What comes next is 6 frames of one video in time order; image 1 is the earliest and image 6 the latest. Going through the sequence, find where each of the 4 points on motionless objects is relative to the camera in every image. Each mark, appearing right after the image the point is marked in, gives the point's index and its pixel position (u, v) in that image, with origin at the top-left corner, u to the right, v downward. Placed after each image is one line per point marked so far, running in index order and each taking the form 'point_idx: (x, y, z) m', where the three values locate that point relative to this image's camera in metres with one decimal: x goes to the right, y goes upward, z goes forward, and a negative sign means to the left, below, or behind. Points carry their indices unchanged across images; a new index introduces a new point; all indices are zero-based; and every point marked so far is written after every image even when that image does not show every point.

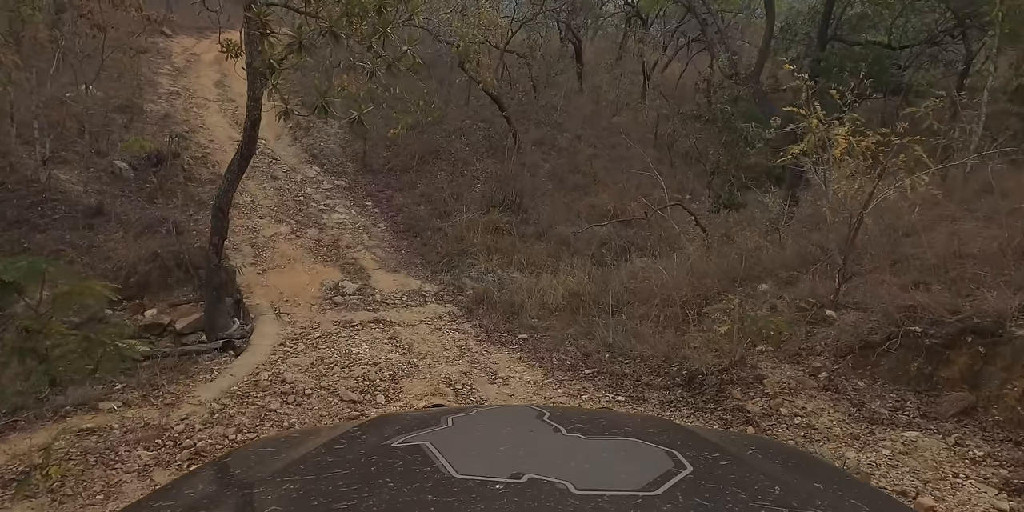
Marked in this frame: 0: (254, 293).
0: (-3.0, -0.4, +6.3) m
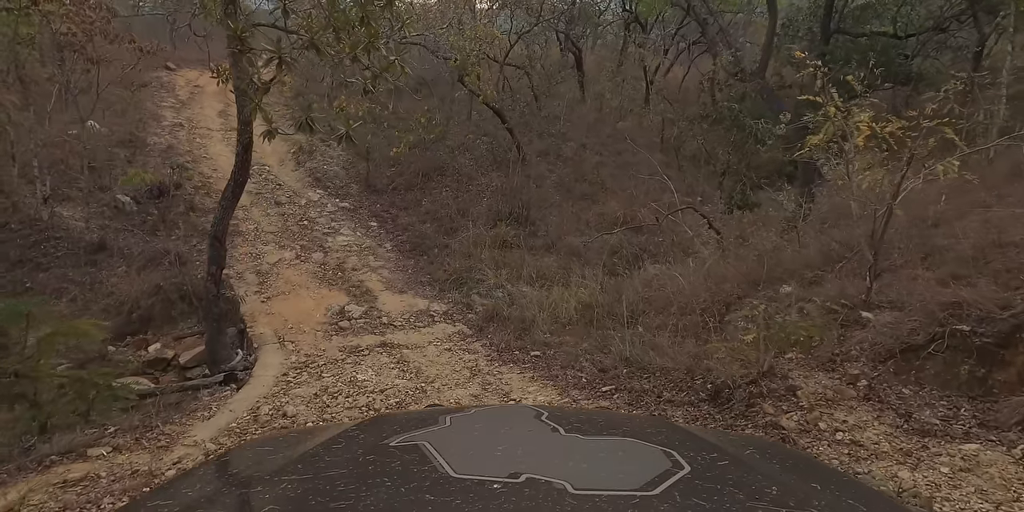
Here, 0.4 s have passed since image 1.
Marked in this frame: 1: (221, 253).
0: (-2.9, -0.8, +6.1) m
1: (-2.6, 0.0, +4.9) m
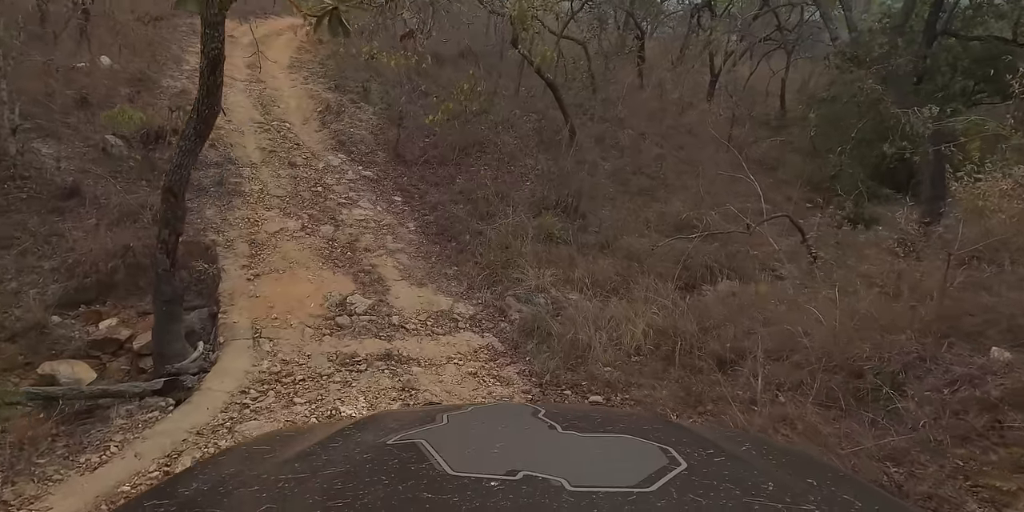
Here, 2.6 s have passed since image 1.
0: (-2.5, -0.4, +4.8) m
1: (-2.2, +0.3, +3.6) m
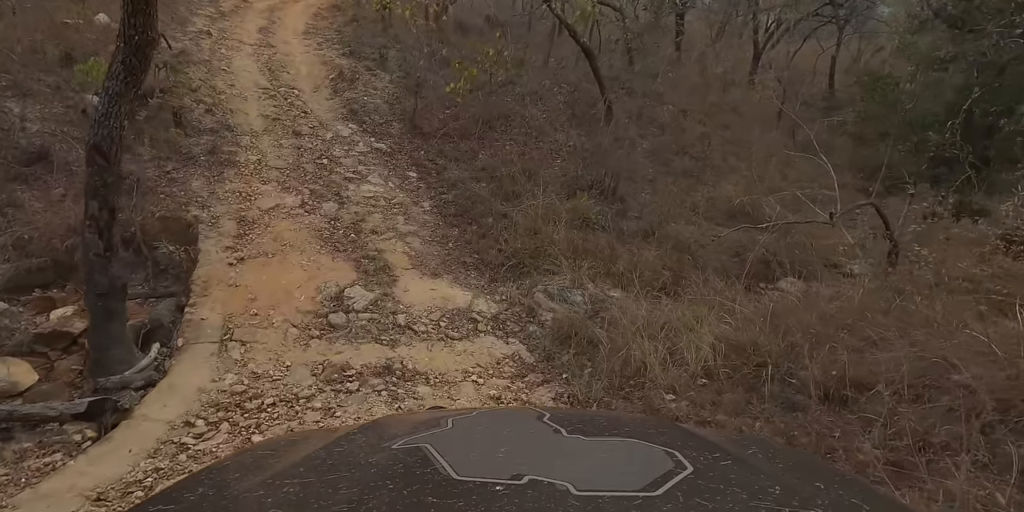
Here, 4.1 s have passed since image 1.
0: (-2.2, -0.3, +4.0) m
1: (-2.0, +0.4, +2.7) m
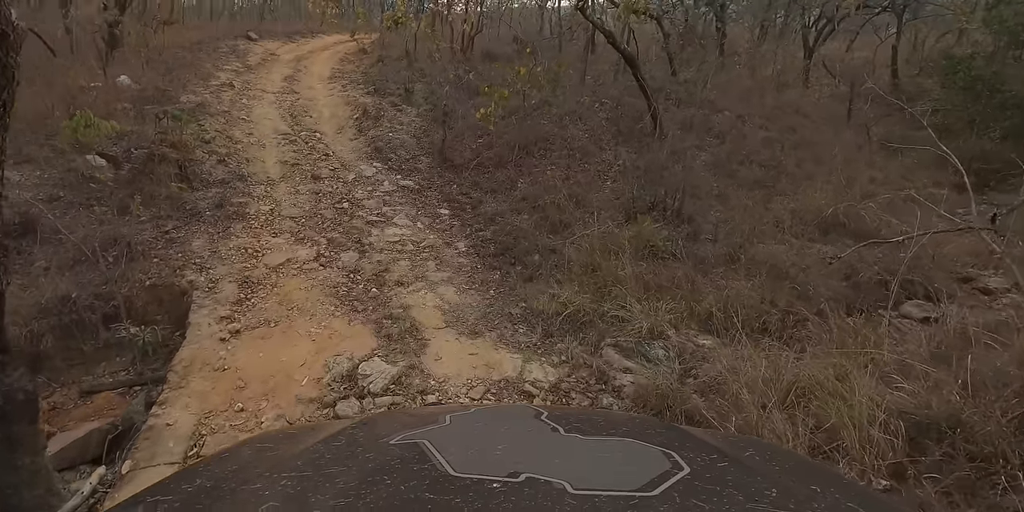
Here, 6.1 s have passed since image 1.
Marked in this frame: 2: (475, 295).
0: (-1.8, -0.8, +3.1) m
1: (-1.8, 0.0, +1.8) m
2: (-0.3, -0.3, +4.4) m
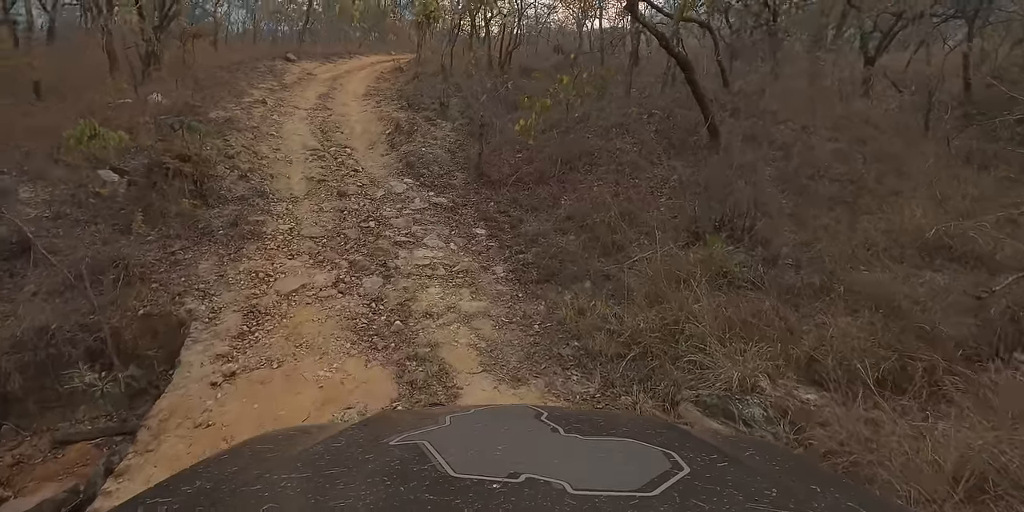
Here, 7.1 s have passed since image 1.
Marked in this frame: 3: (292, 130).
0: (-1.6, -0.9, +2.5) m
1: (-1.6, -0.1, +1.2) m
2: (0.0, -0.5, +3.7) m
3: (-3.6, +2.0, +8.7) m
